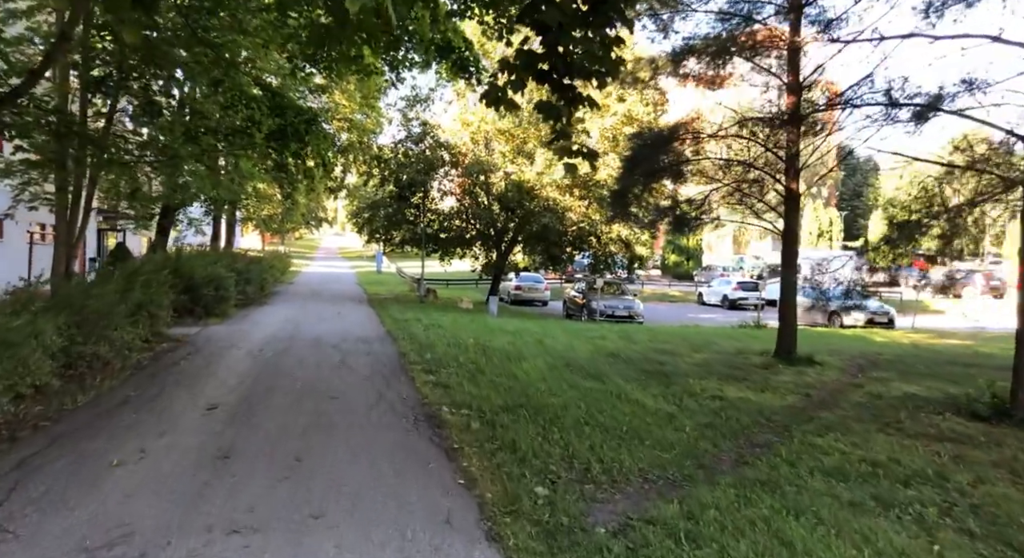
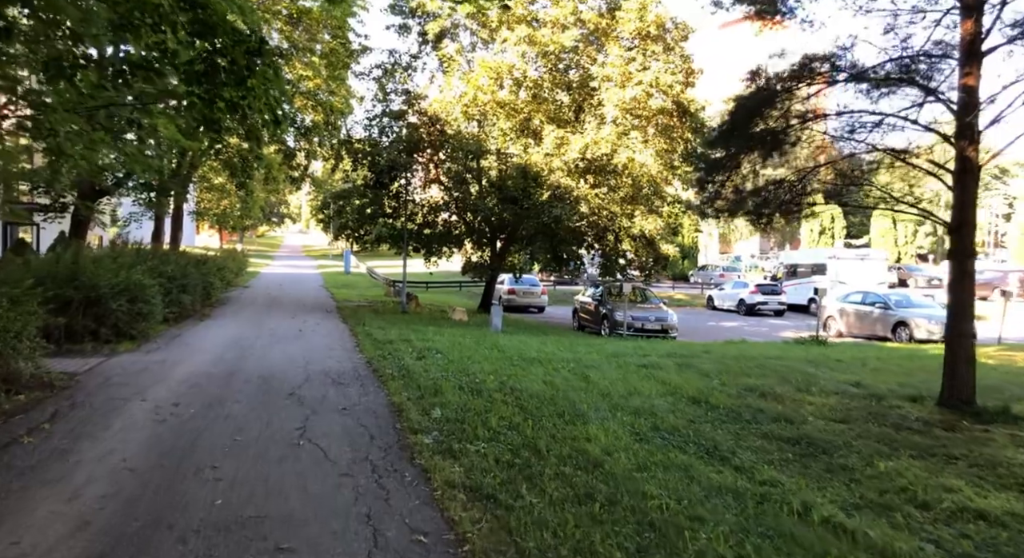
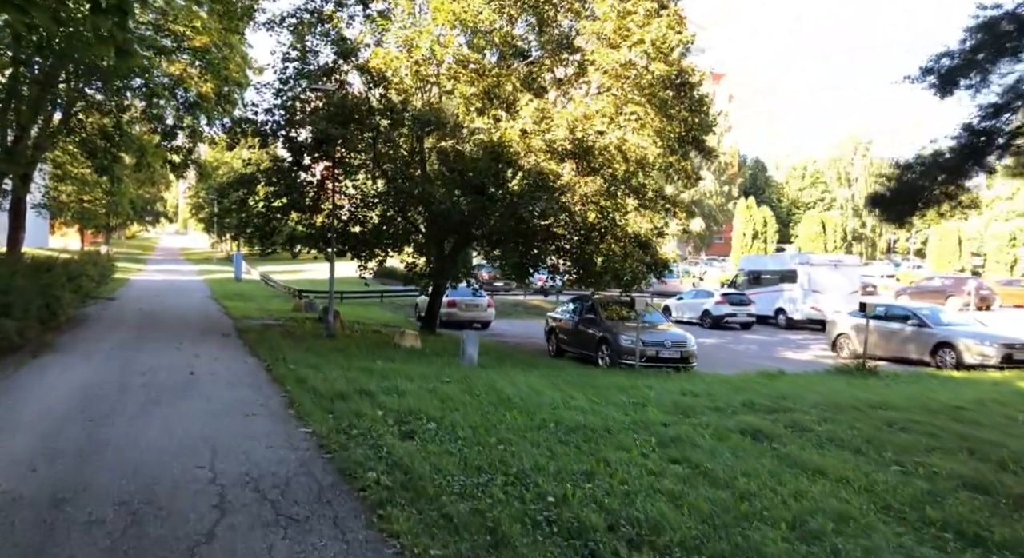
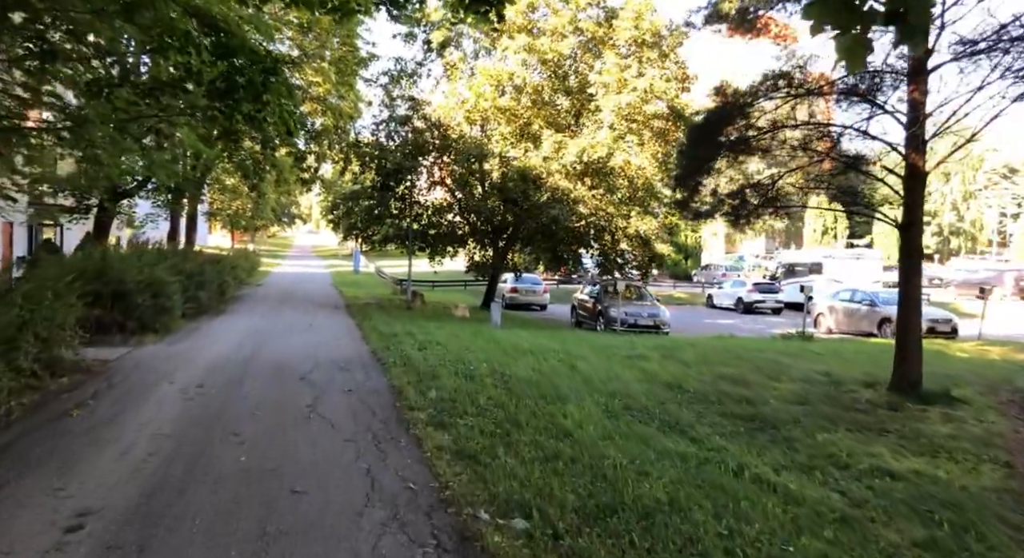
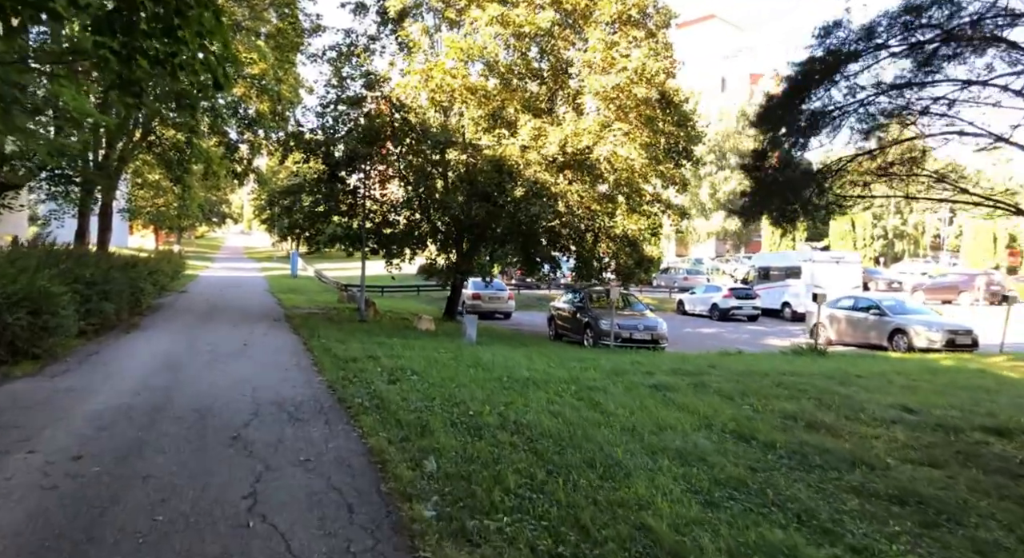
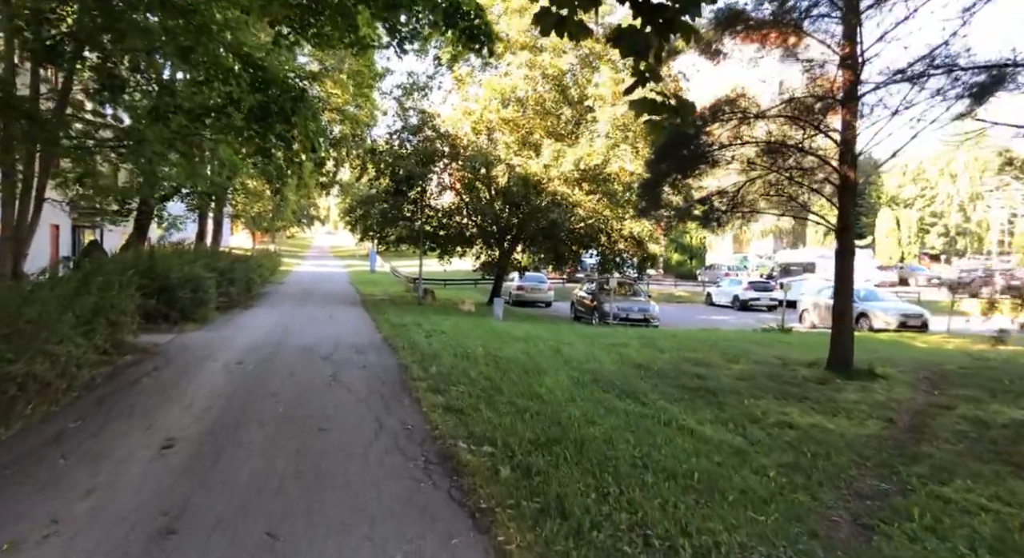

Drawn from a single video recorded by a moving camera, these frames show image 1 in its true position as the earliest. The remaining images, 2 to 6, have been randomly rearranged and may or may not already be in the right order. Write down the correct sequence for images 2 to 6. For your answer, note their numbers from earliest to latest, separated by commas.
6, 4, 2, 5, 3
